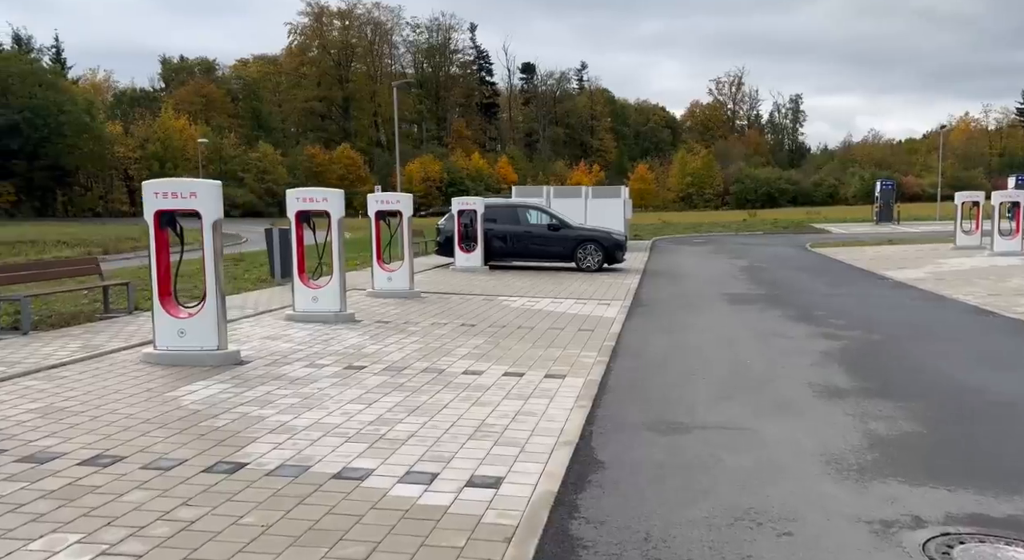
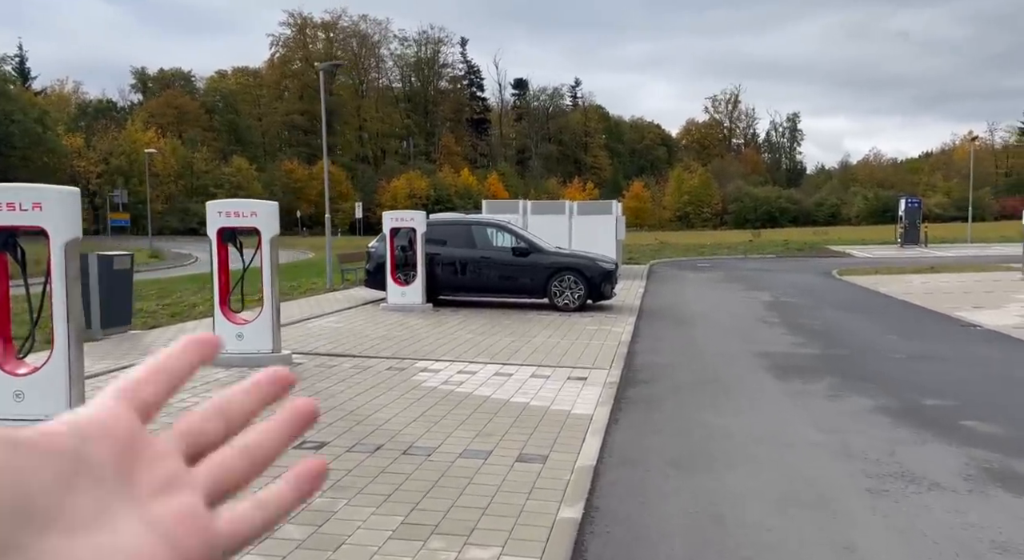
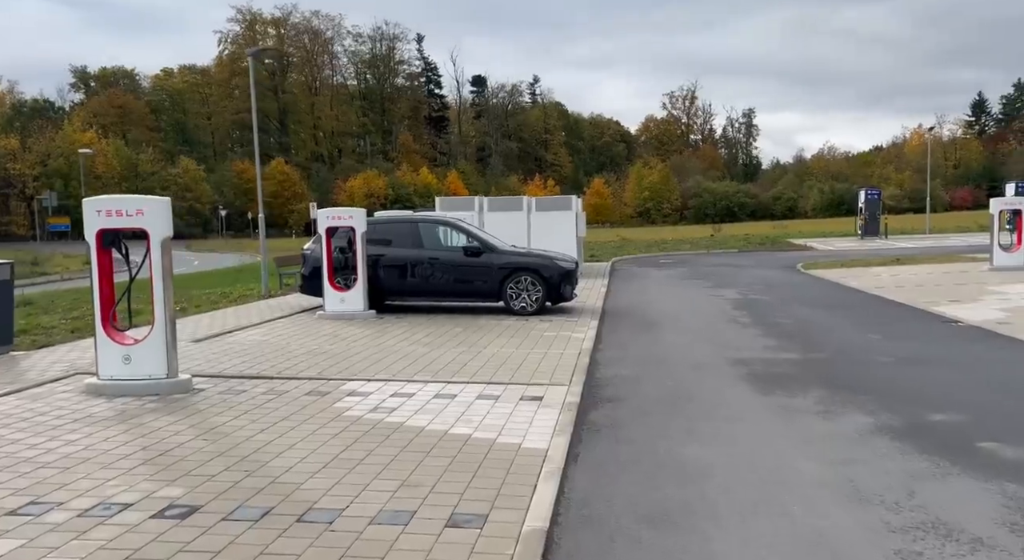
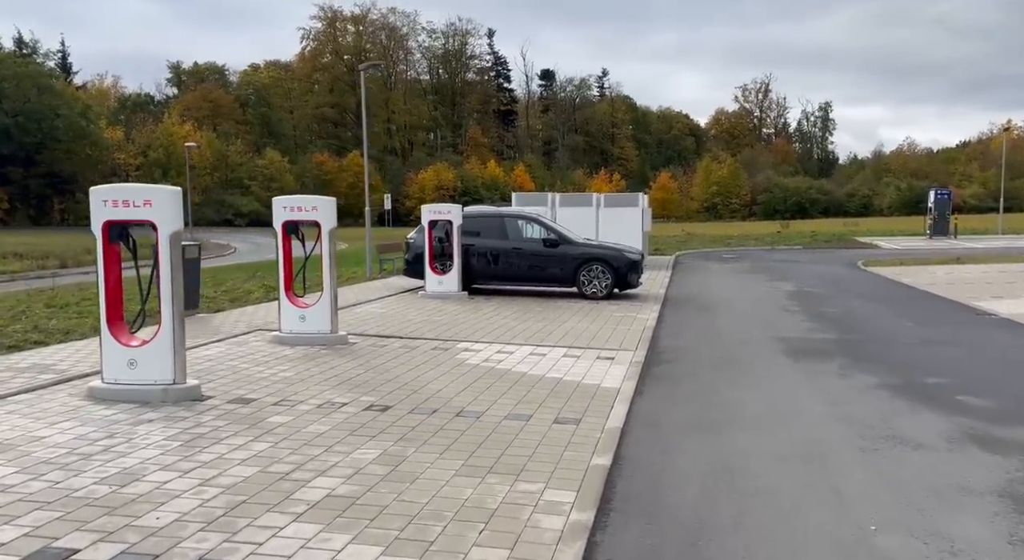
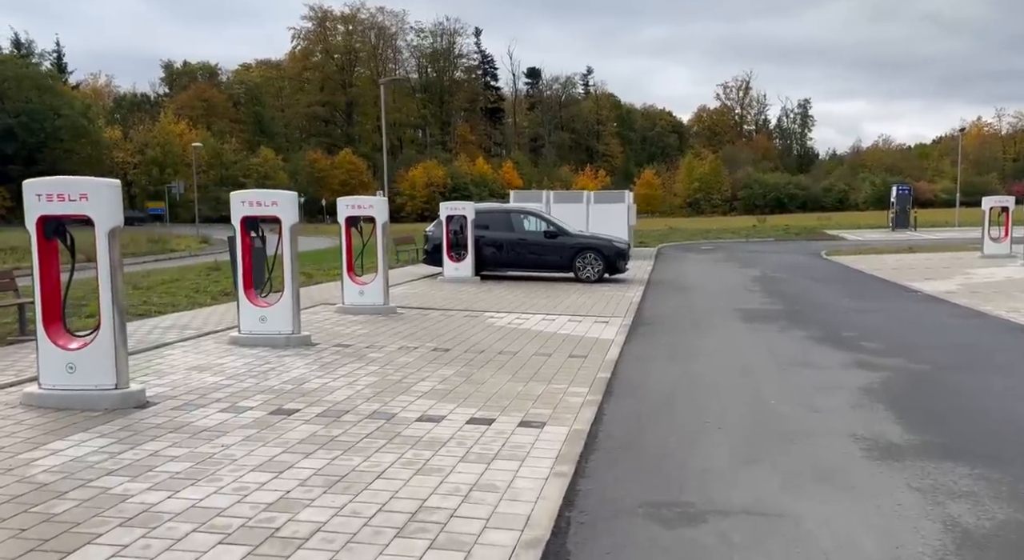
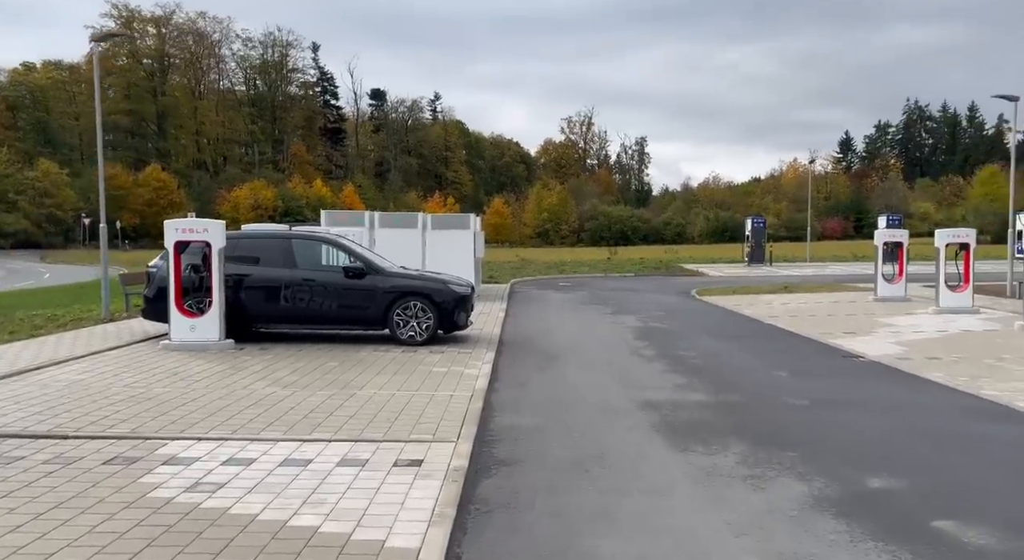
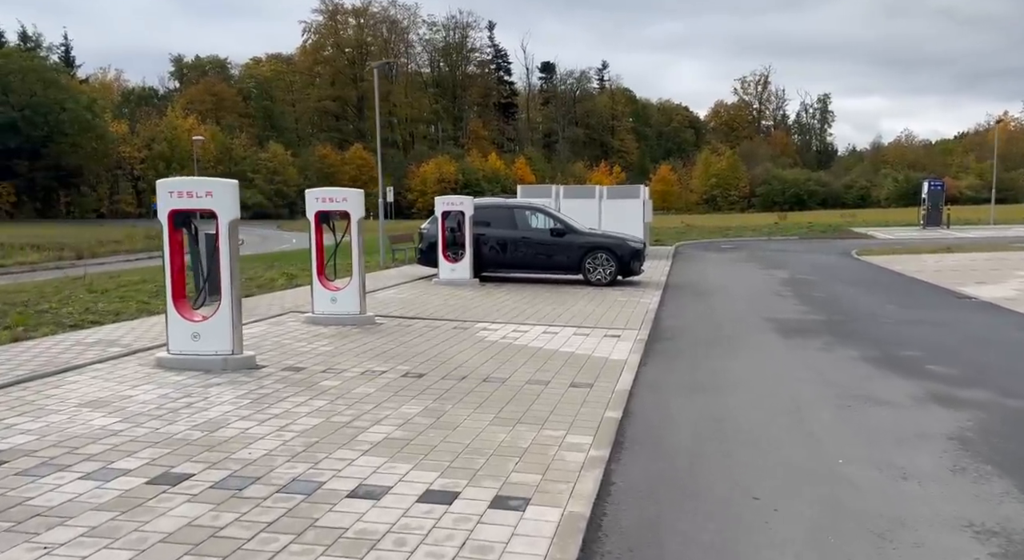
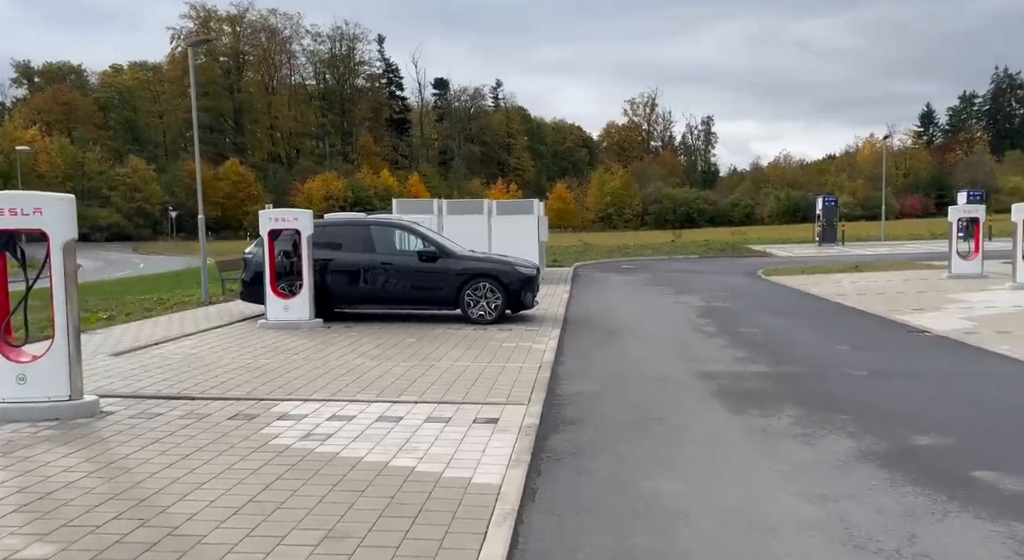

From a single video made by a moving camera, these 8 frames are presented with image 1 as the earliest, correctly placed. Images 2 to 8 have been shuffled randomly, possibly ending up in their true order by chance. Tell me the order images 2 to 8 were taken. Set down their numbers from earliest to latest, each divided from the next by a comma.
5, 7, 4, 2, 3, 8, 6
